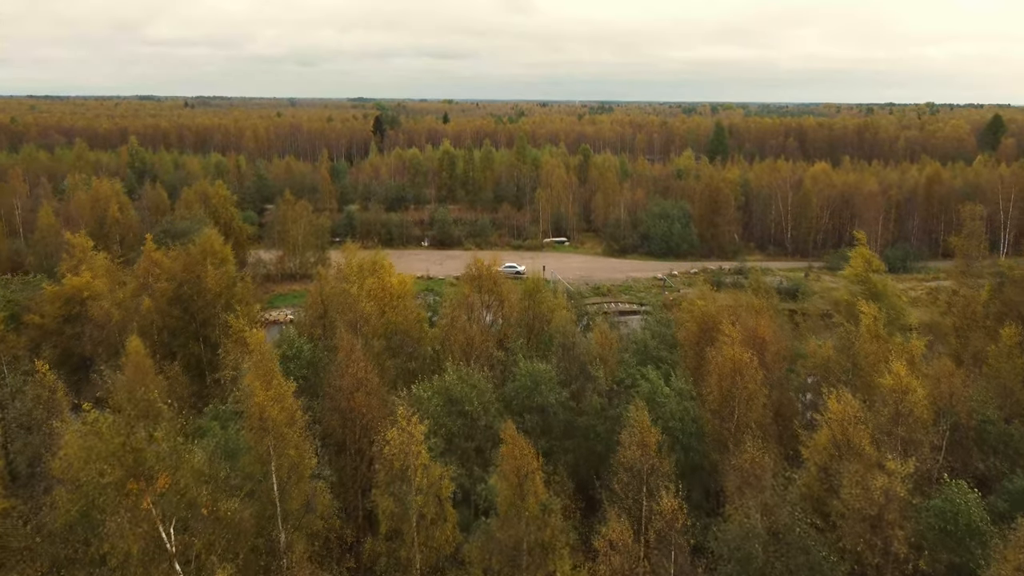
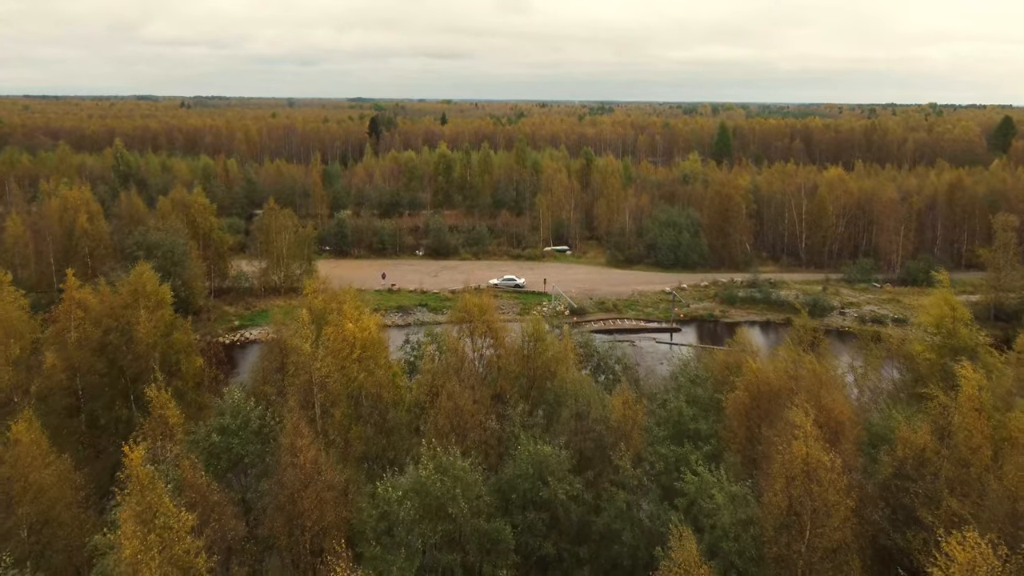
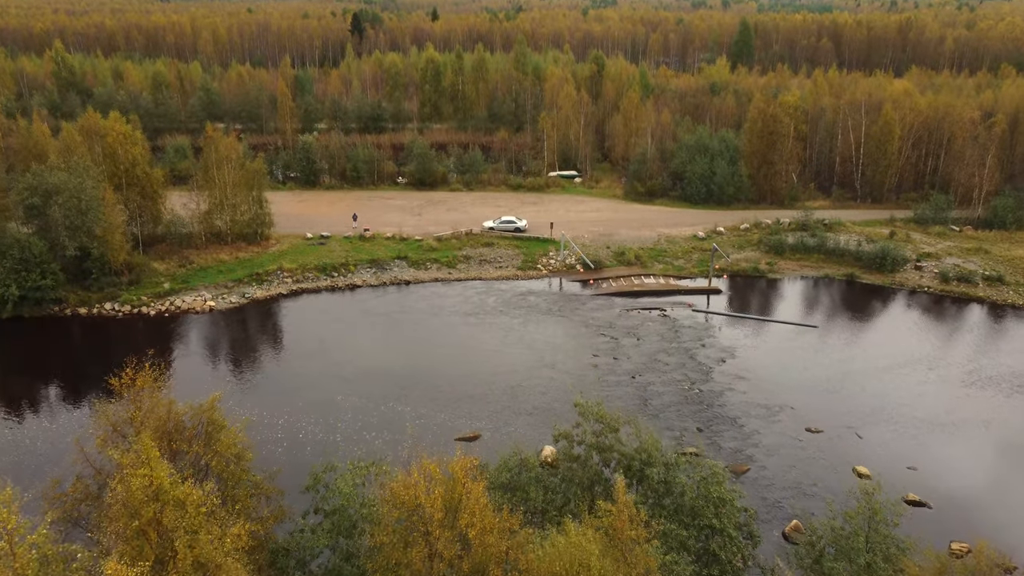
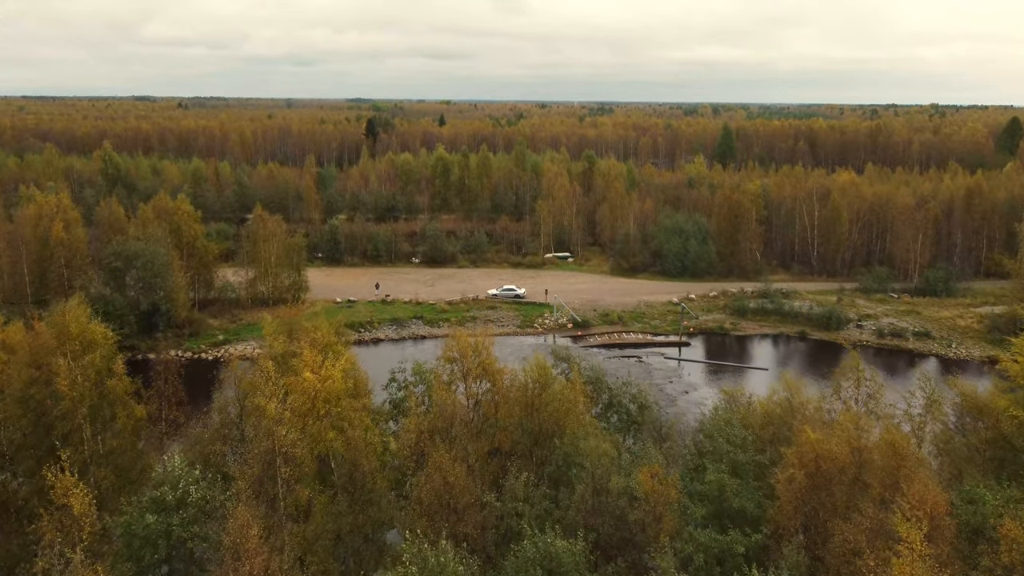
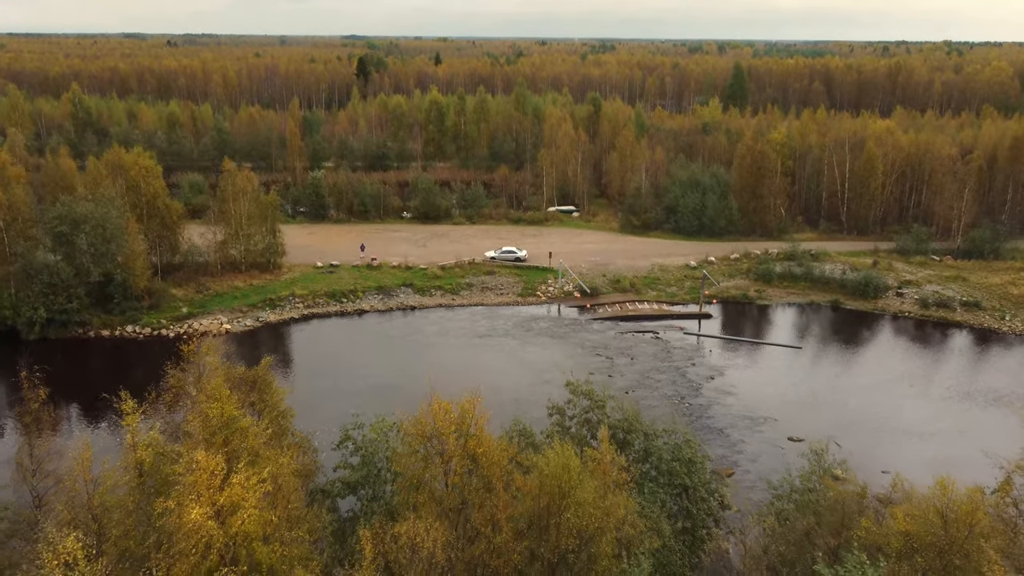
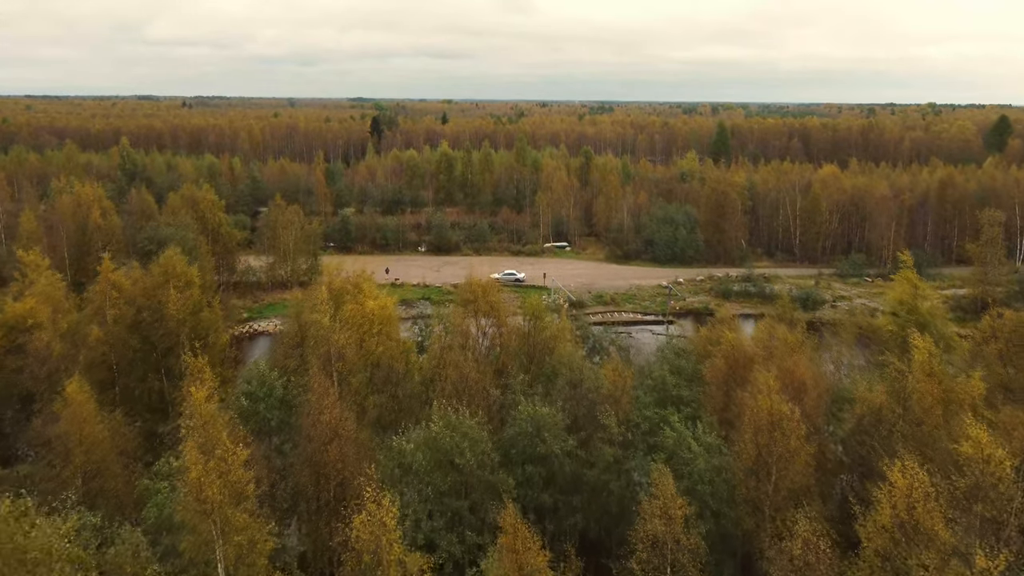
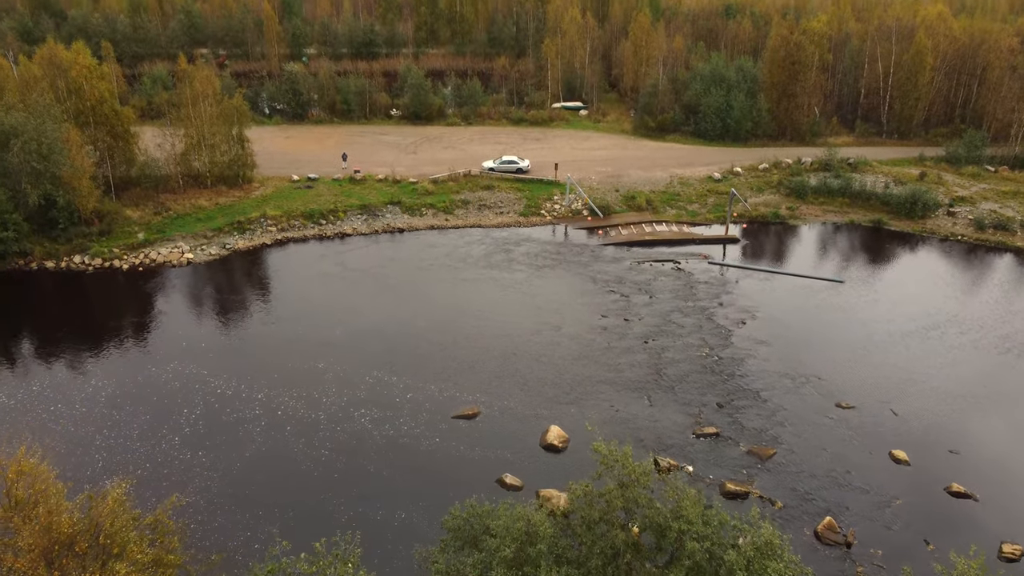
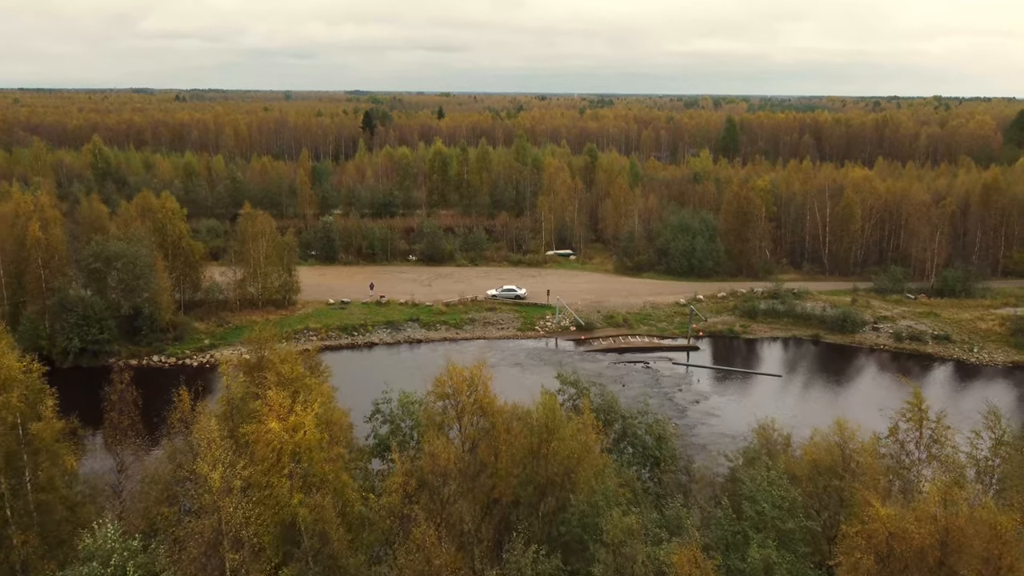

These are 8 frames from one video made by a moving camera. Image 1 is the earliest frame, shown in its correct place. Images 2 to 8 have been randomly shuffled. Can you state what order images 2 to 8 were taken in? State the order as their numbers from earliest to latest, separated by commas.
6, 2, 4, 8, 5, 3, 7
